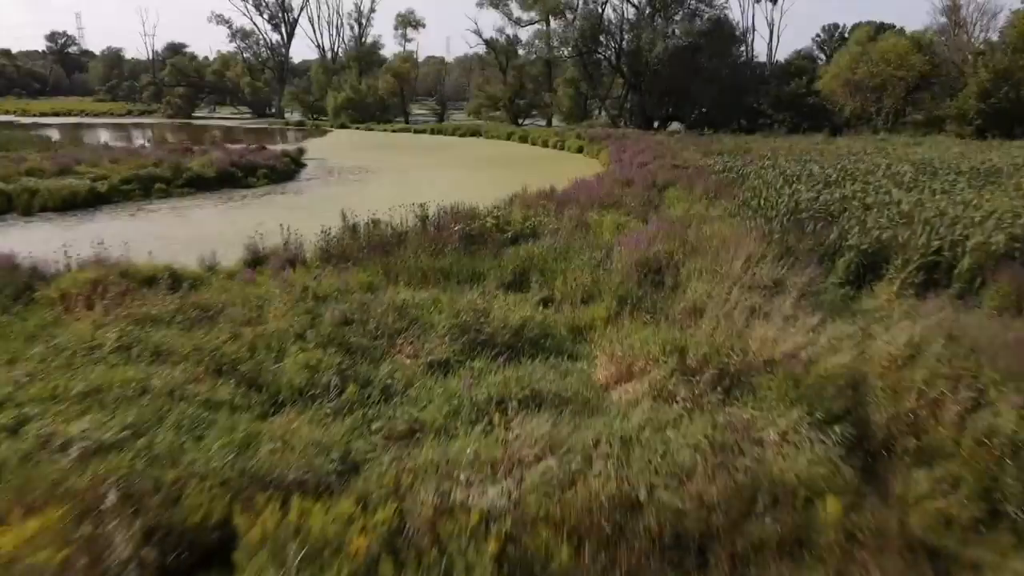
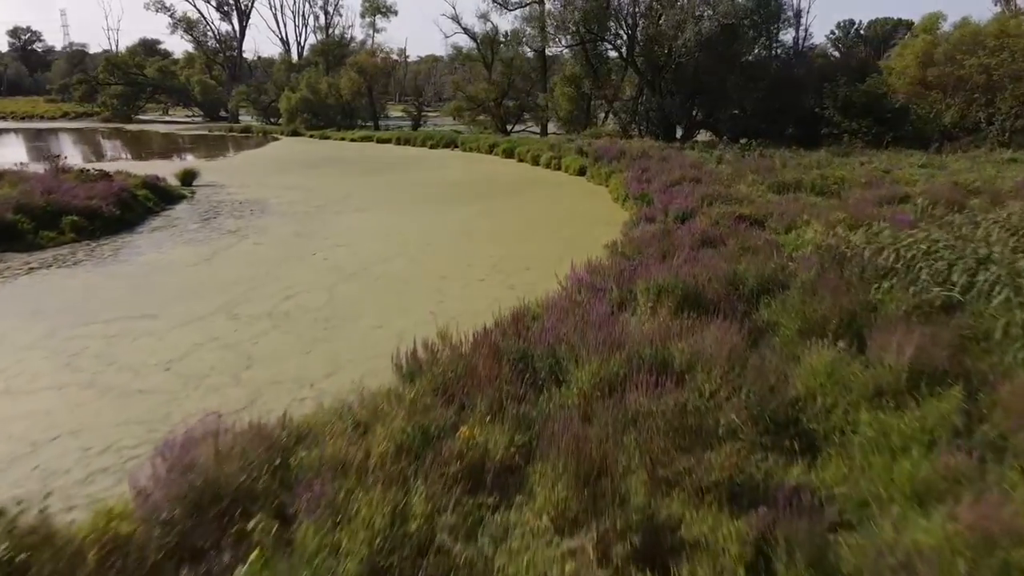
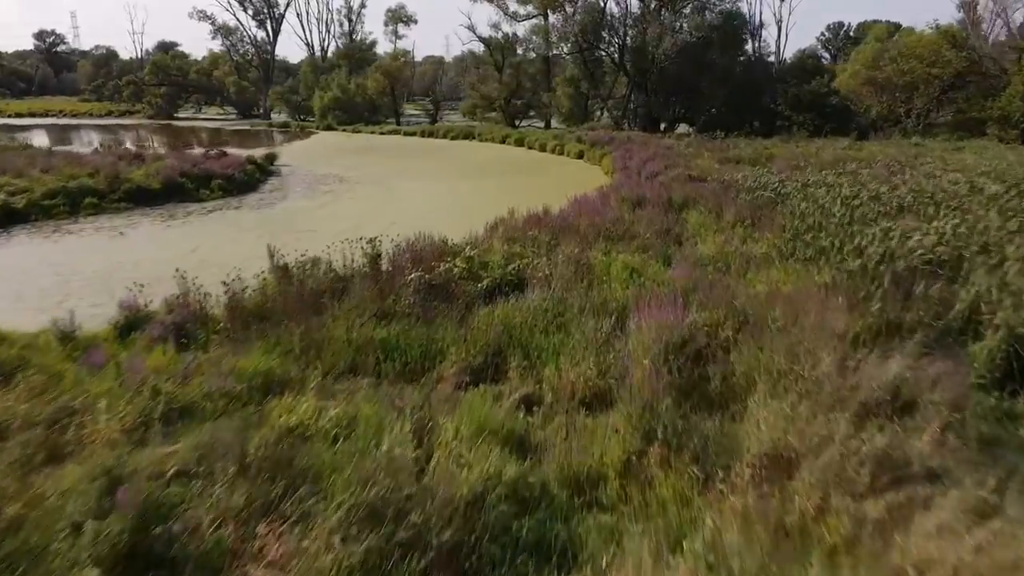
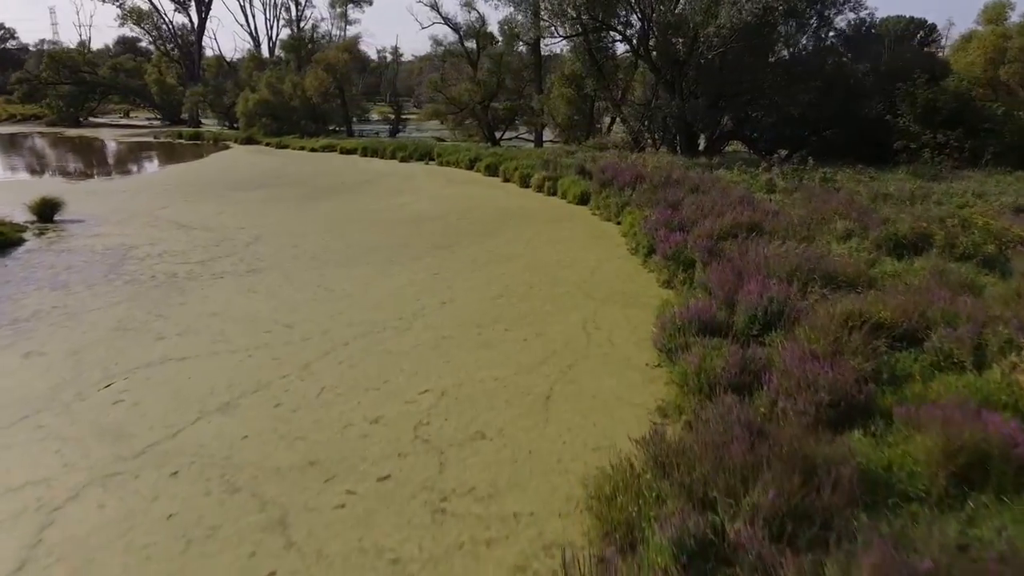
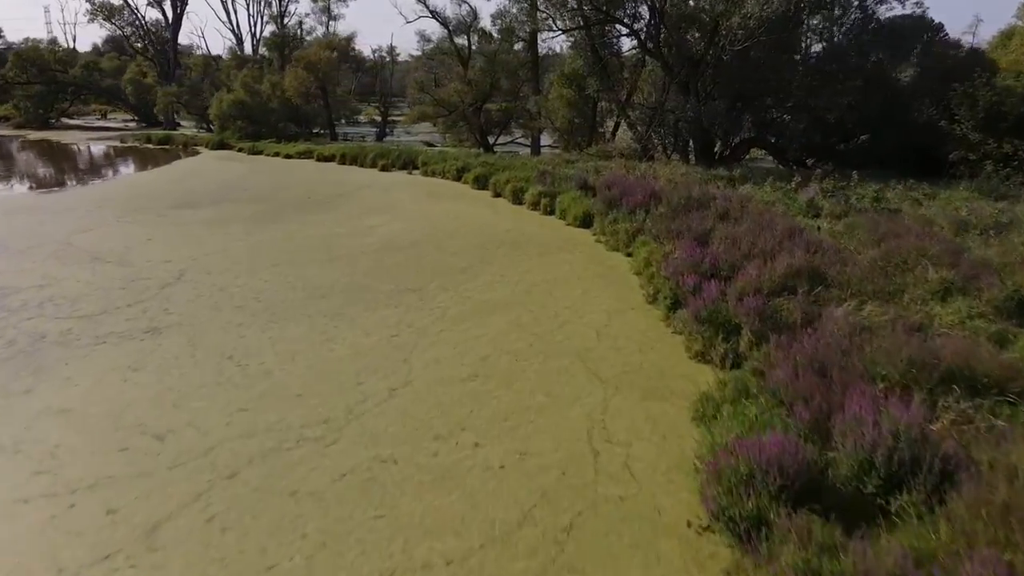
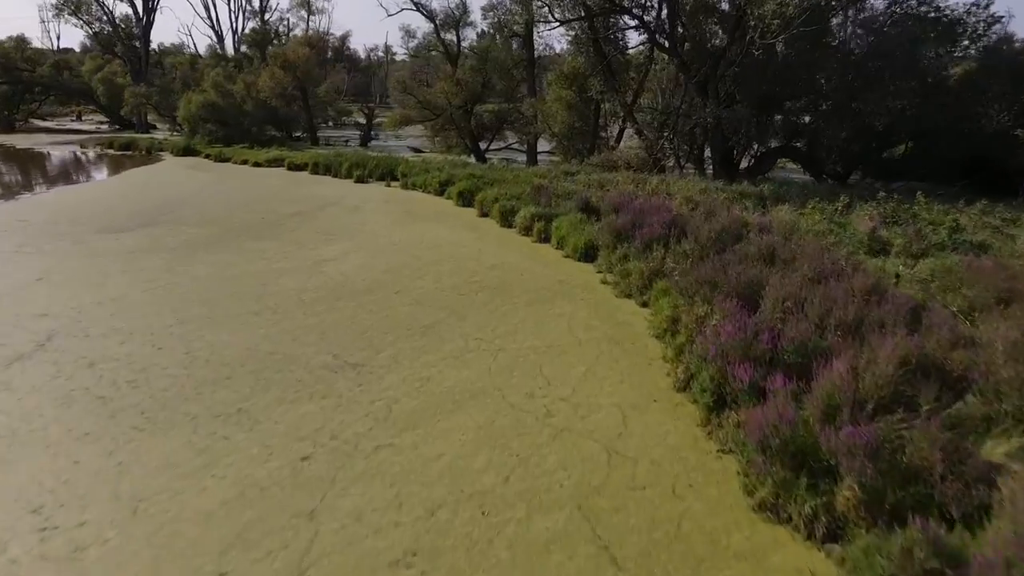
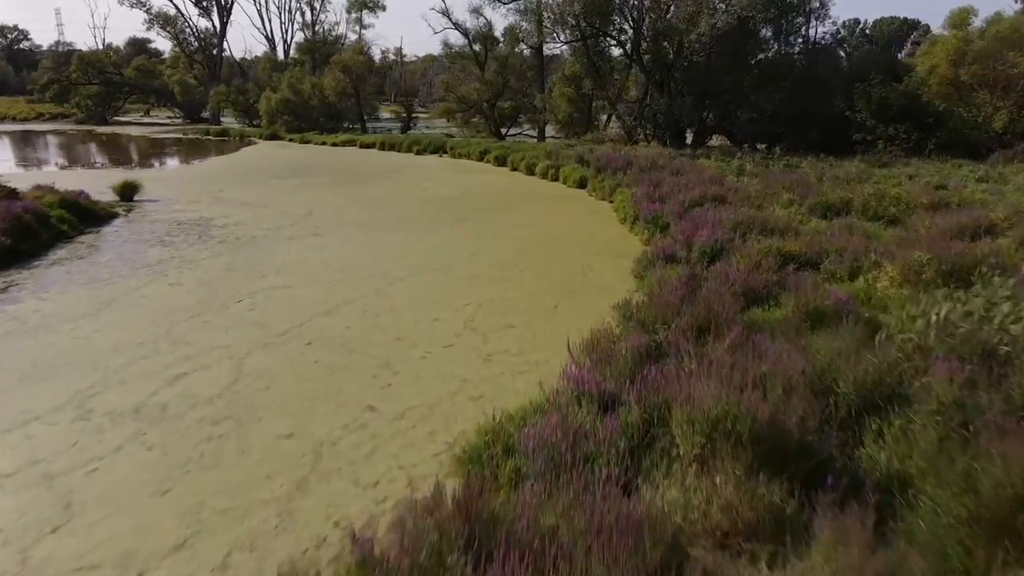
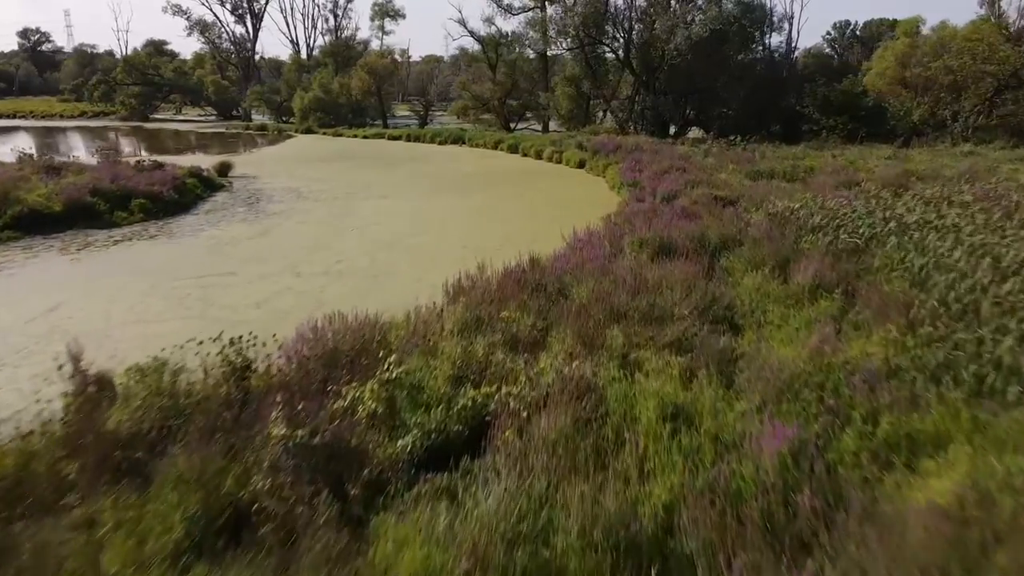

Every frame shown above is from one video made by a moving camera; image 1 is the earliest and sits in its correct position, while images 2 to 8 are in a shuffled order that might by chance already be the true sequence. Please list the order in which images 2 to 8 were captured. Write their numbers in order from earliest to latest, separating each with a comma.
3, 8, 2, 7, 4, 5, 6
